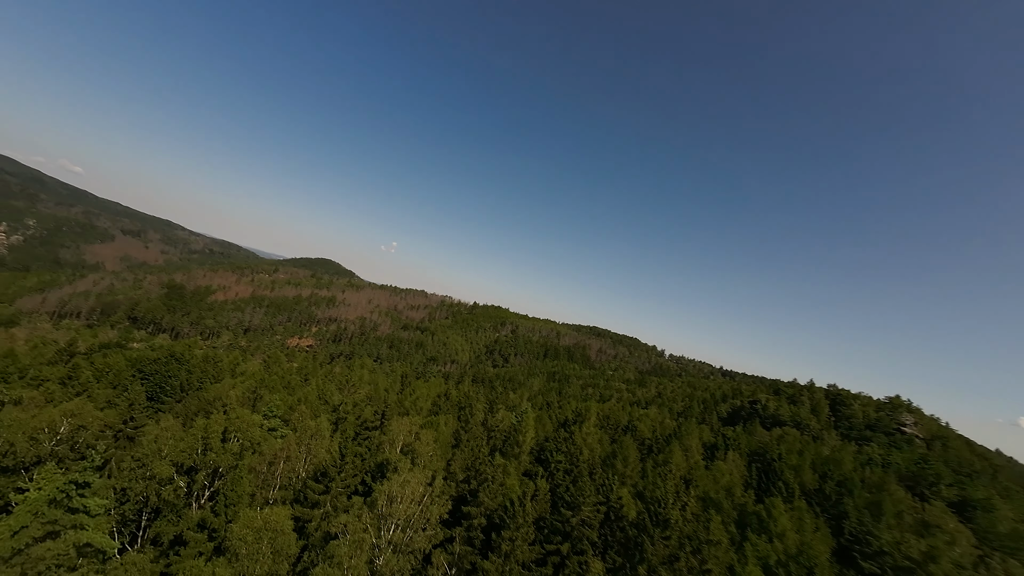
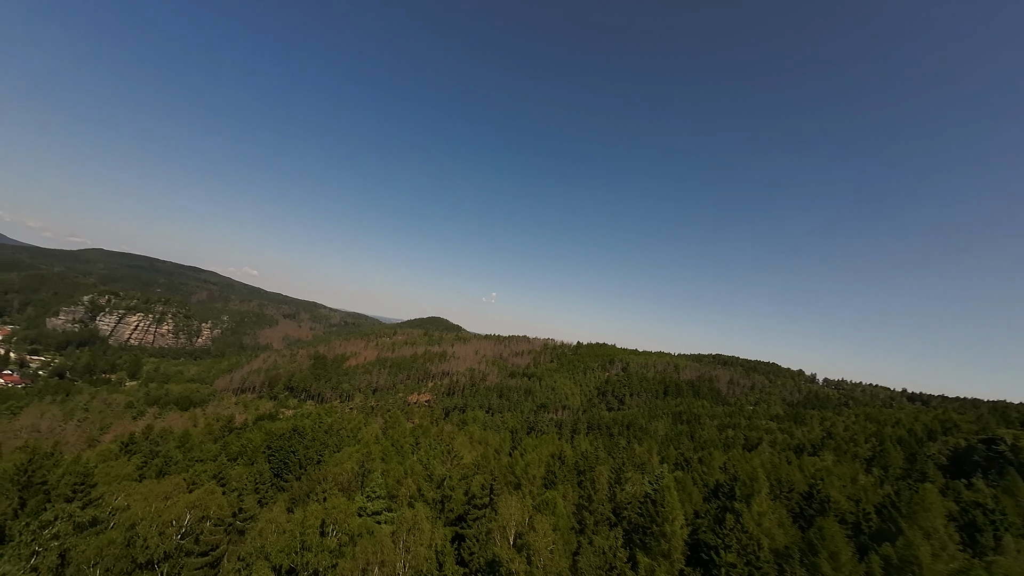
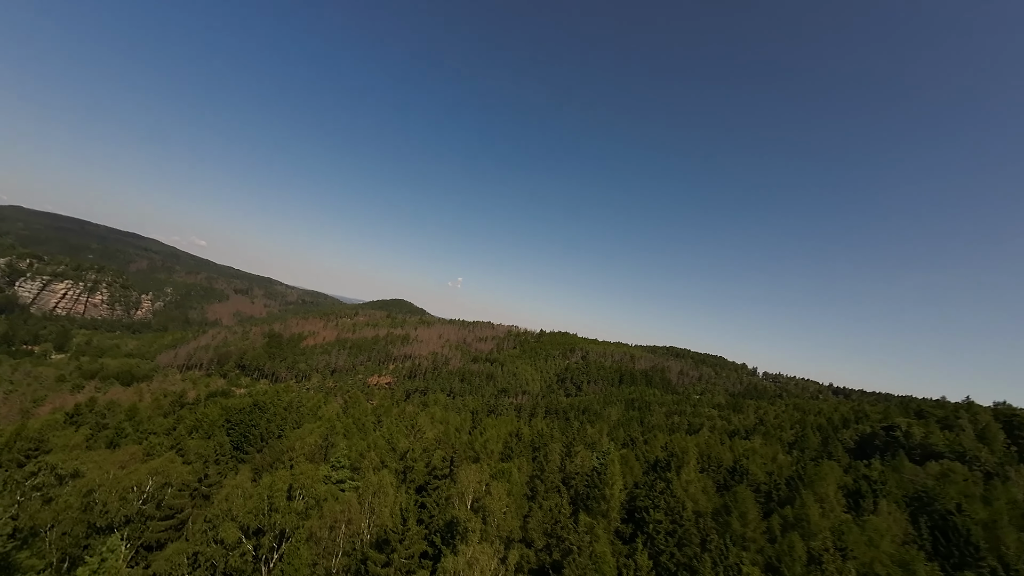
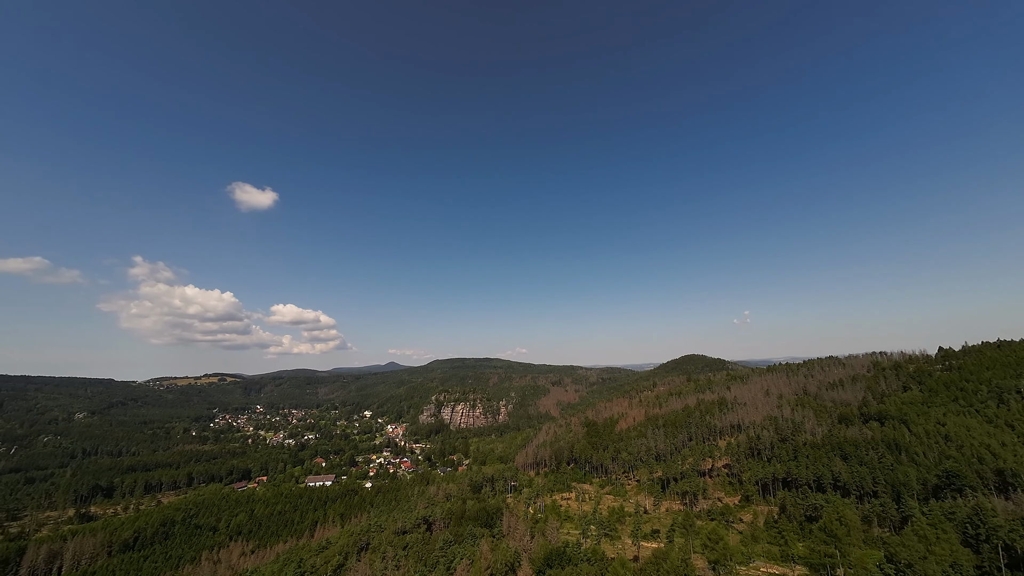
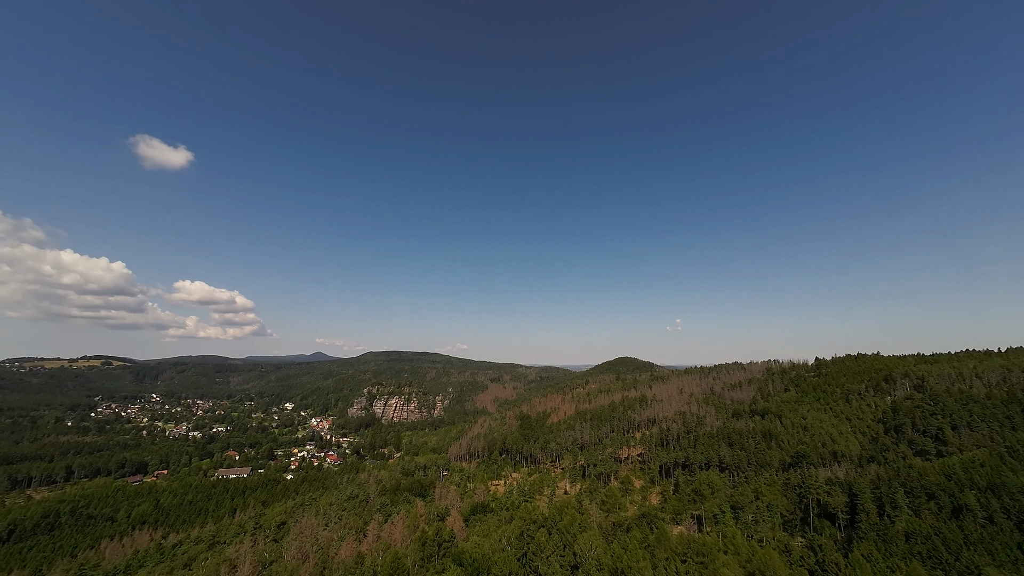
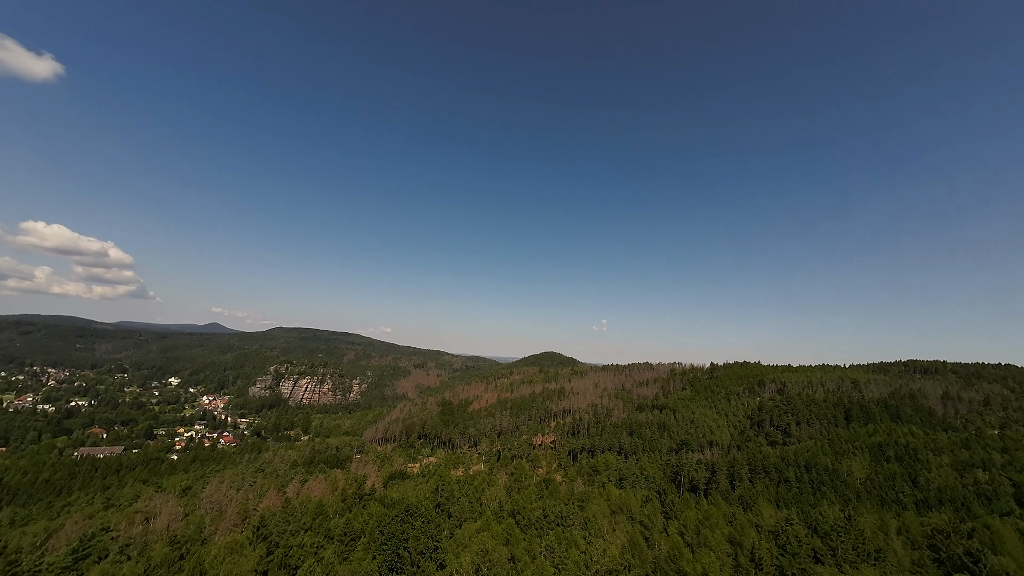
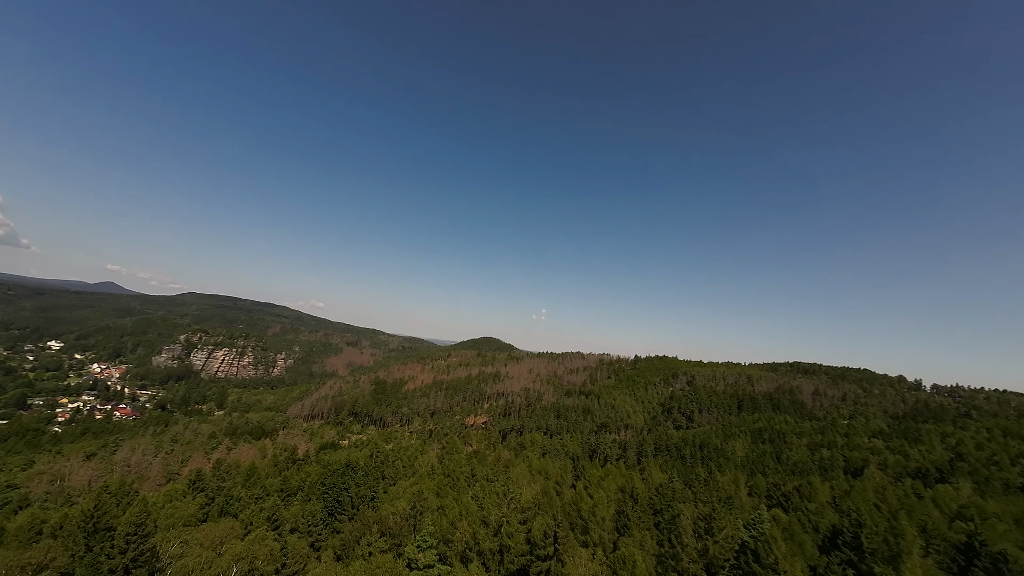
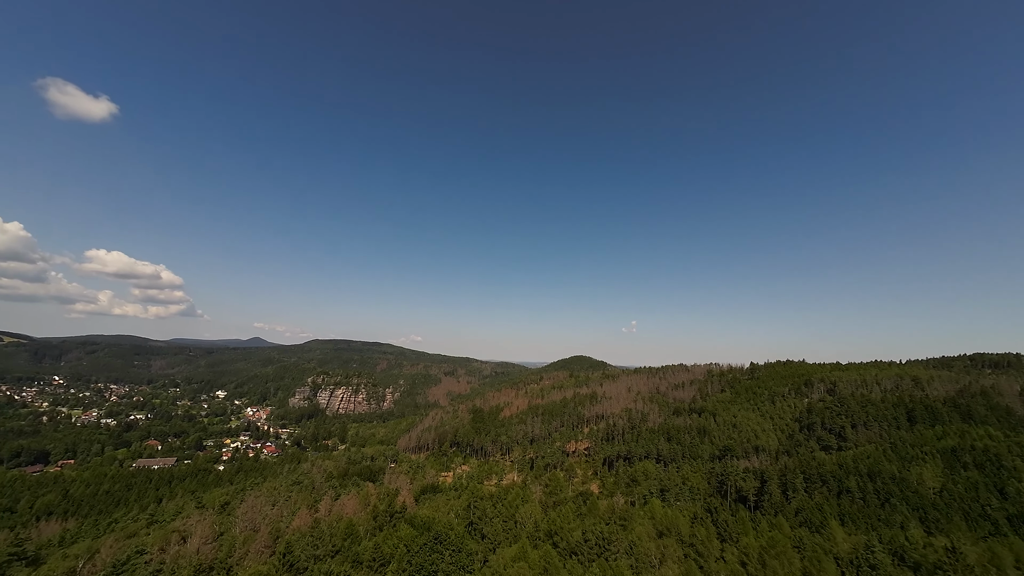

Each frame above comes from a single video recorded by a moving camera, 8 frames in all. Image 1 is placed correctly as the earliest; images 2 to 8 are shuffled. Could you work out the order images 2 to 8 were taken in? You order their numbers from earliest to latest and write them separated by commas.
3, 2, 7, 6, 8, 5, 4
